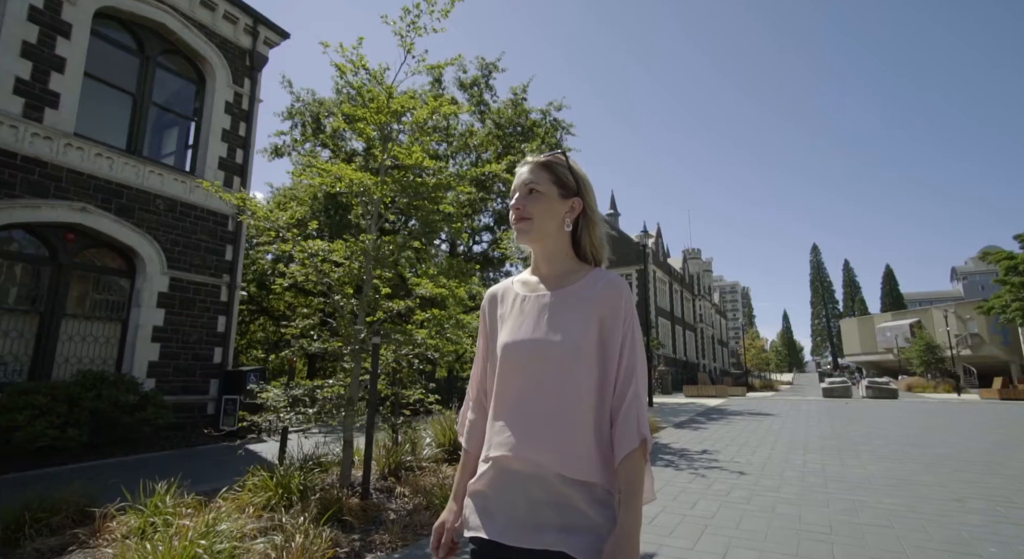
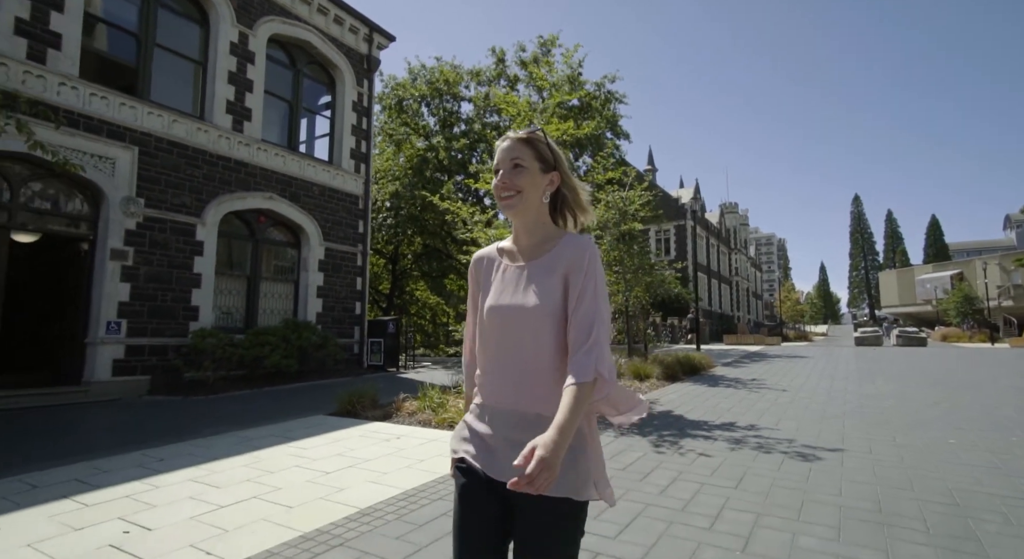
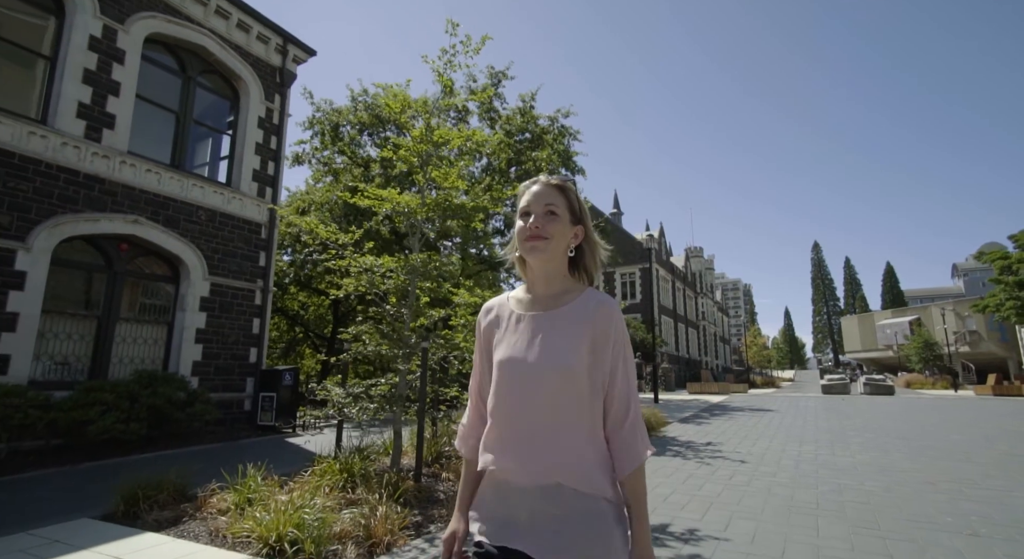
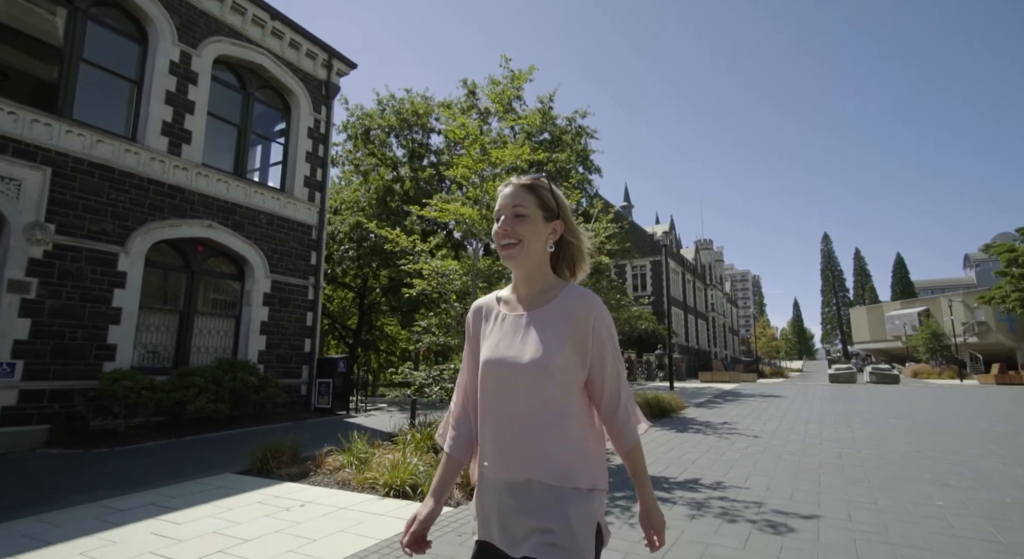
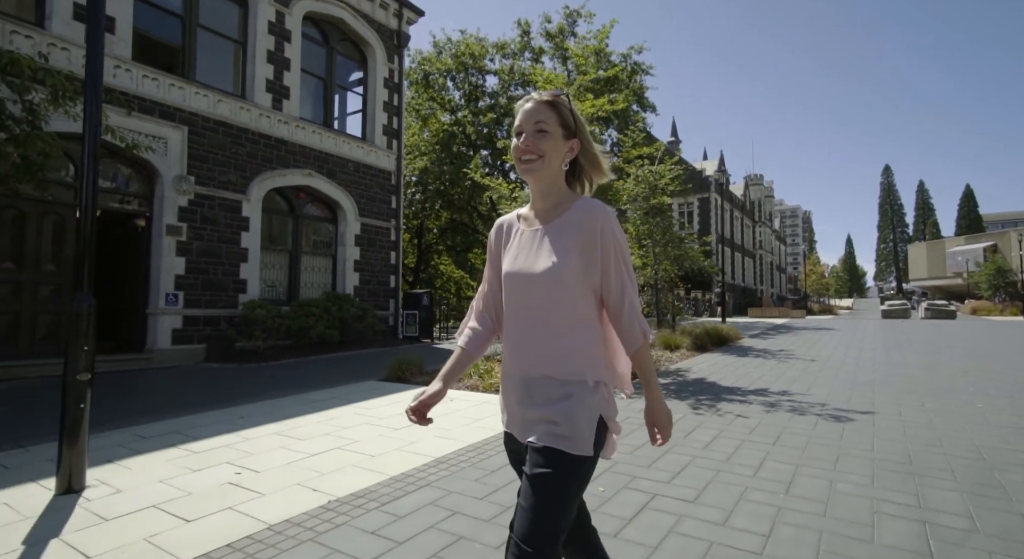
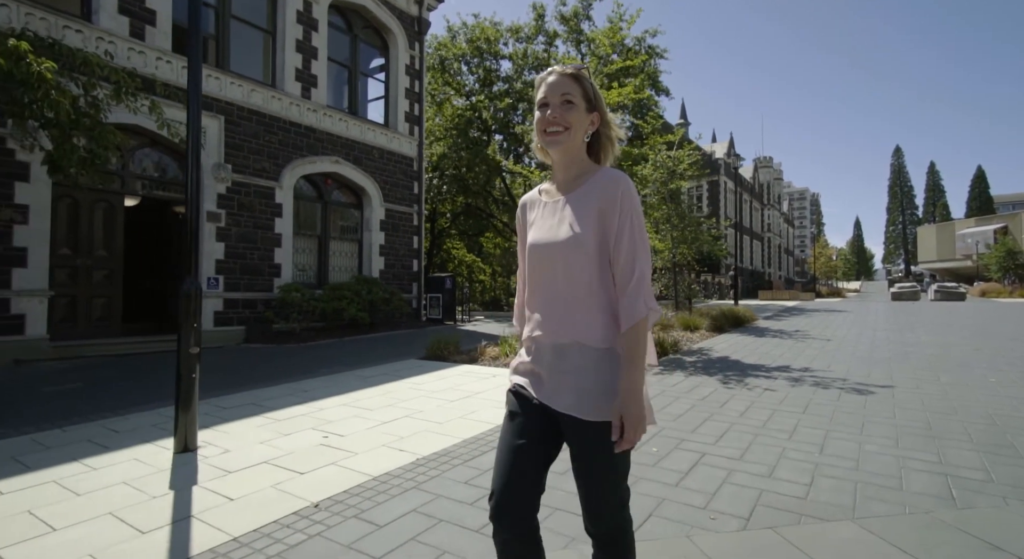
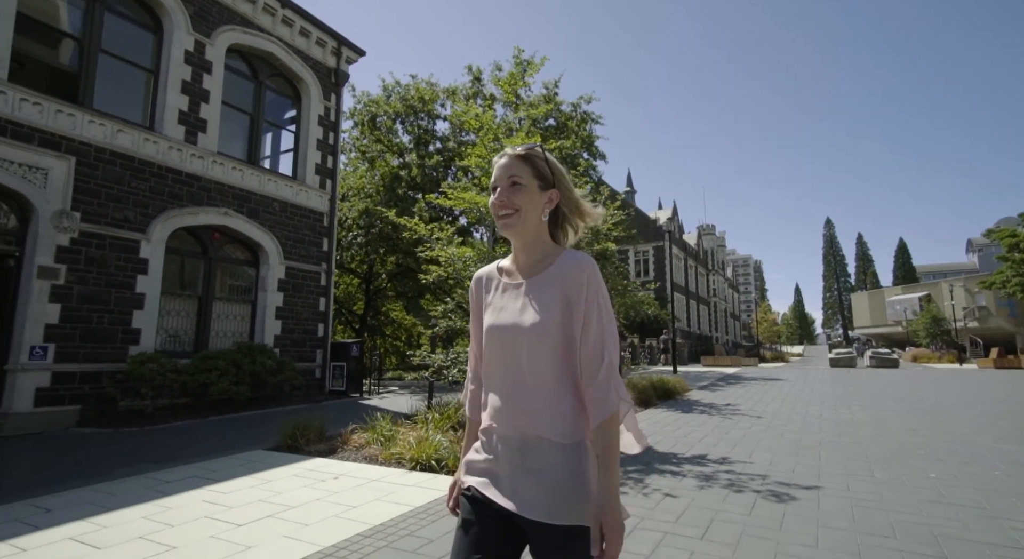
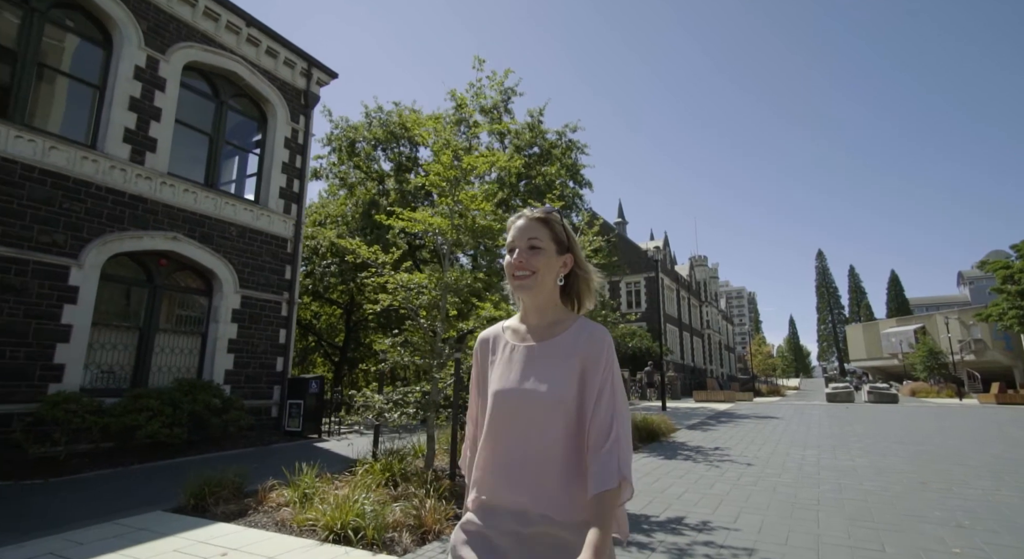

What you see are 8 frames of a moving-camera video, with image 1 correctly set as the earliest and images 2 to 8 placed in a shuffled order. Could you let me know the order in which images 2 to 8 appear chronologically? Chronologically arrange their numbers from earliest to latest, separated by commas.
3, 8, 4, 7, 2, 5, 6
